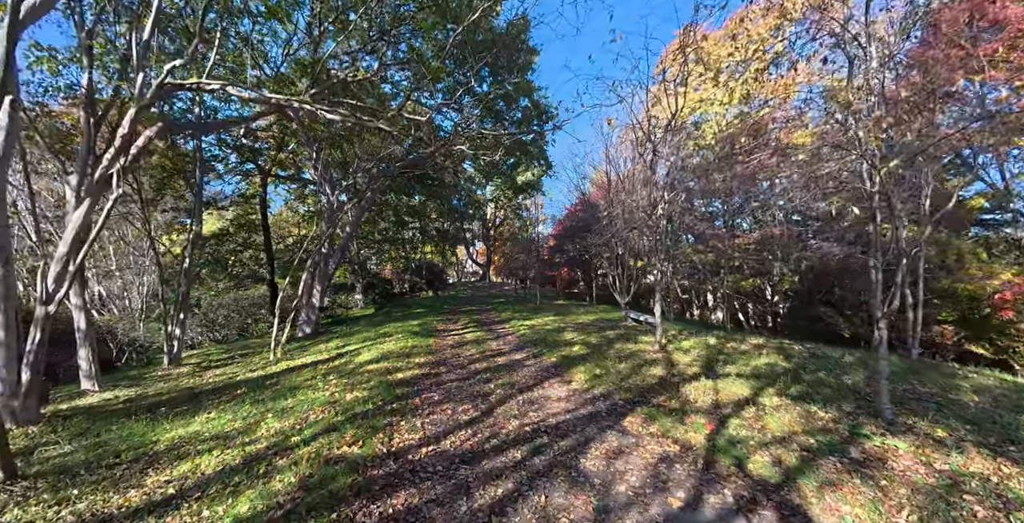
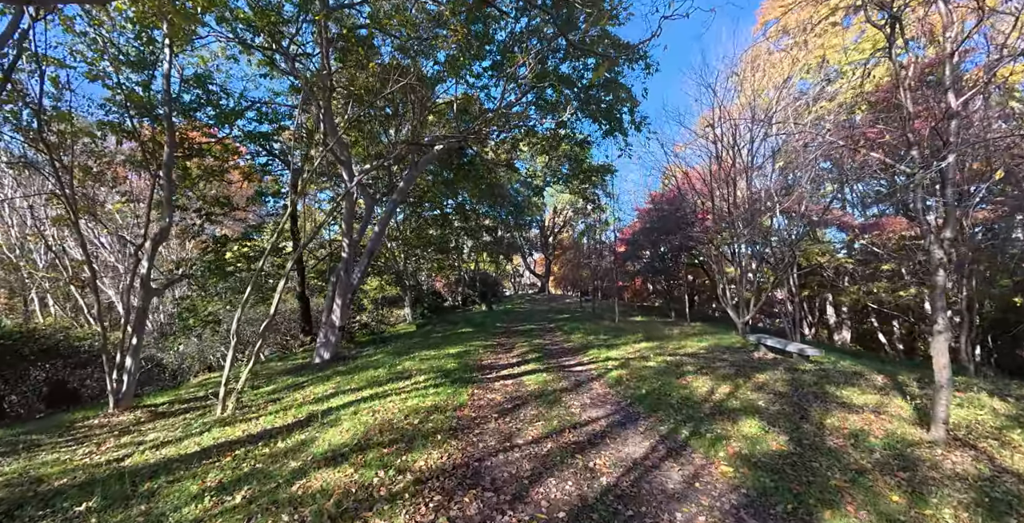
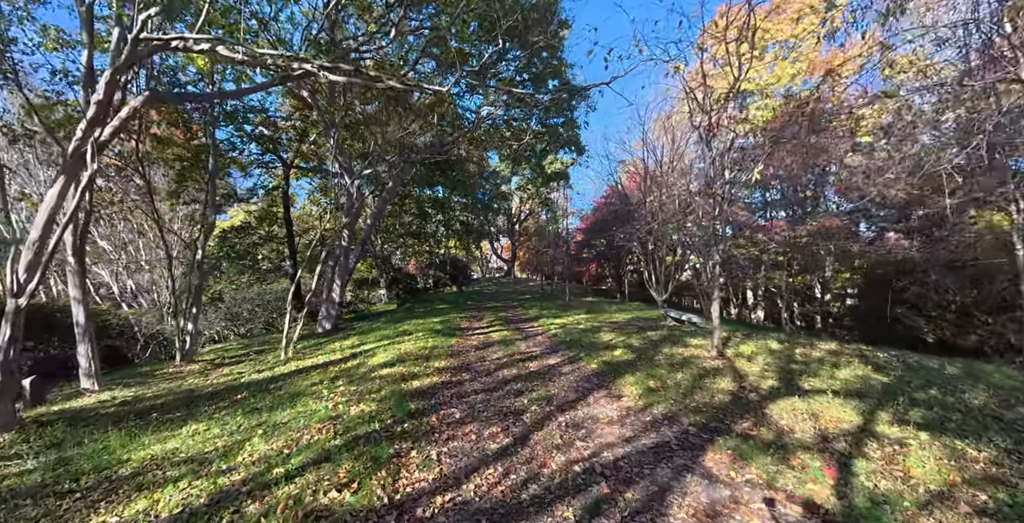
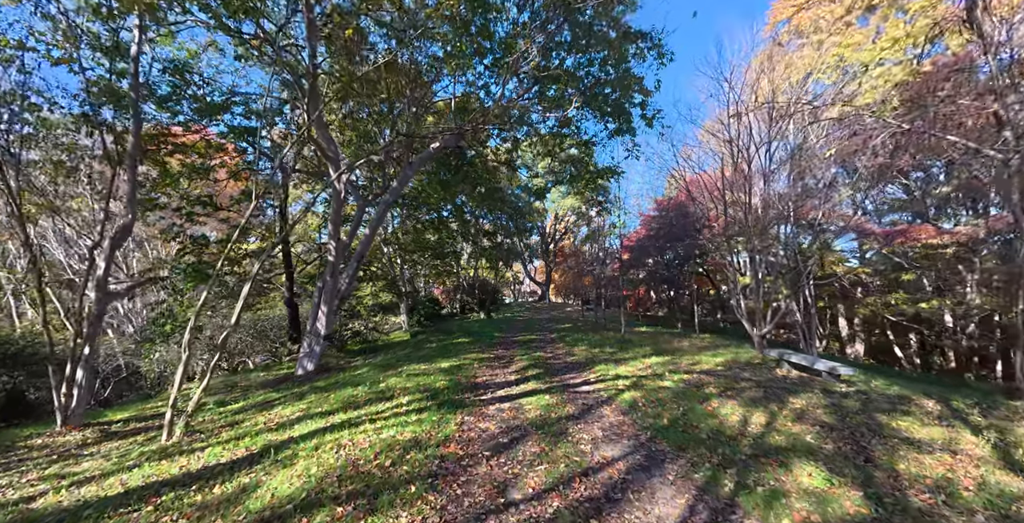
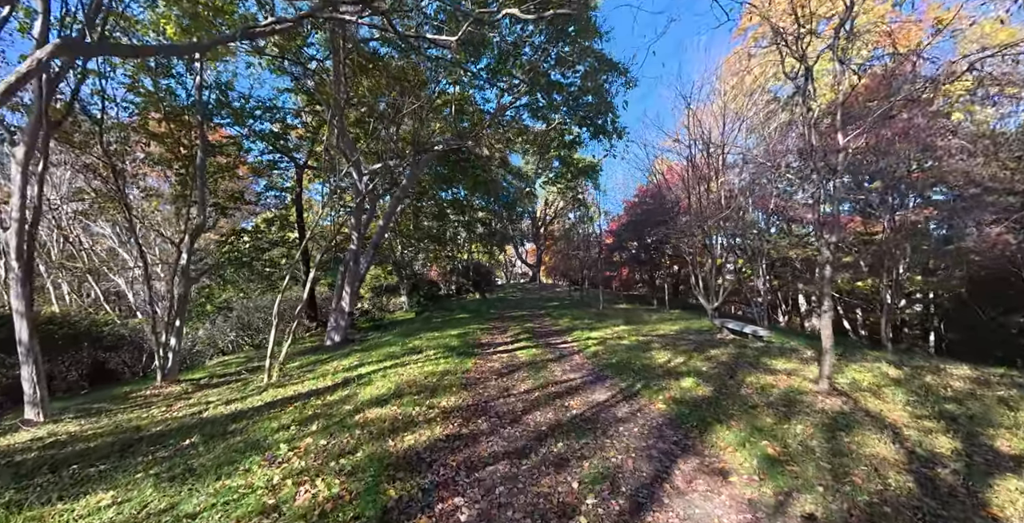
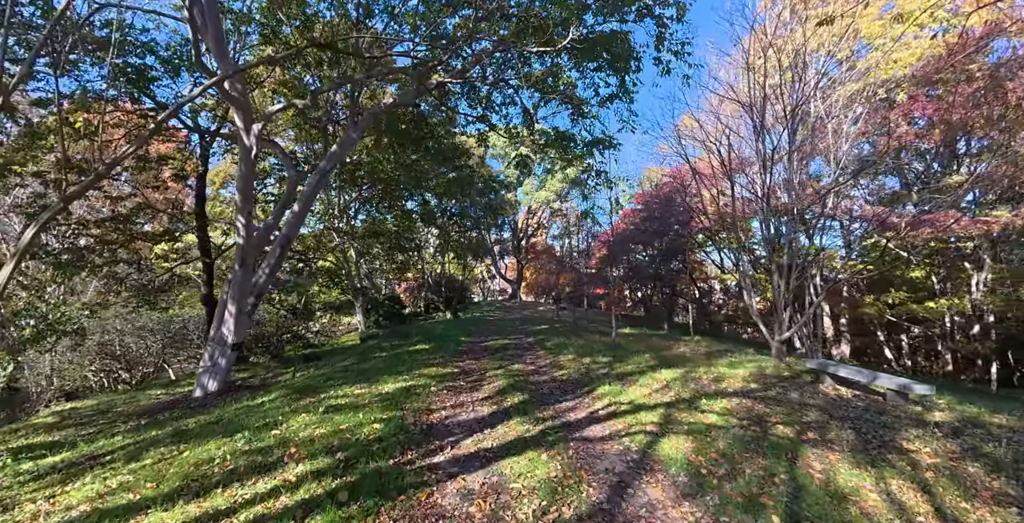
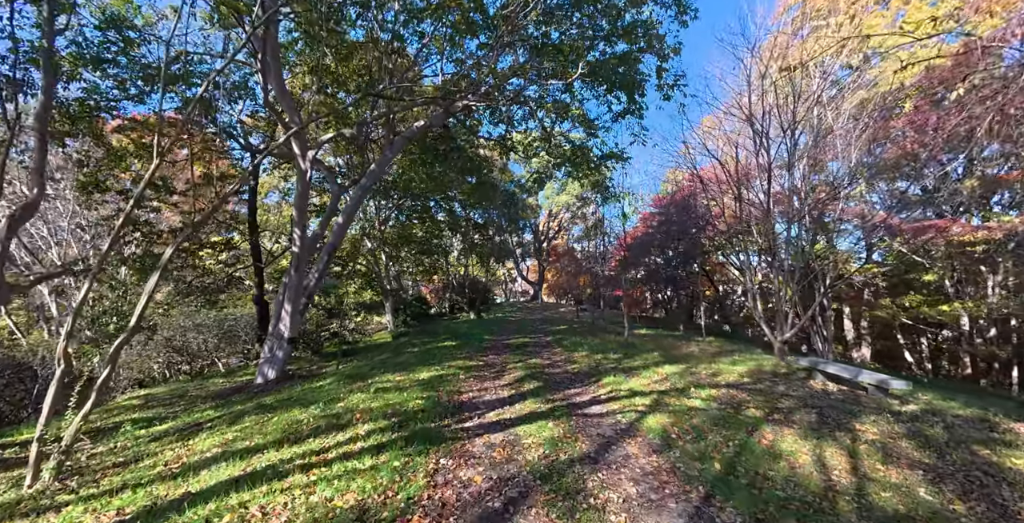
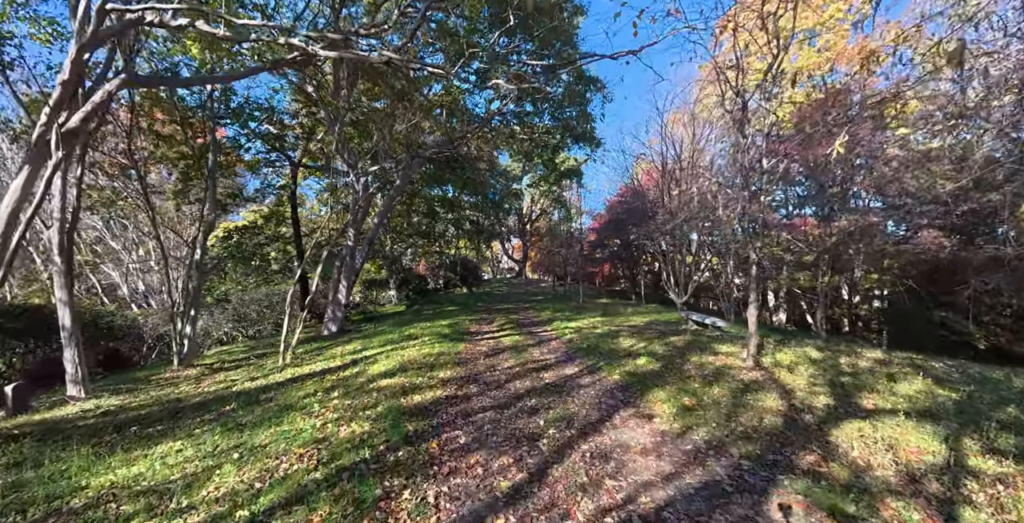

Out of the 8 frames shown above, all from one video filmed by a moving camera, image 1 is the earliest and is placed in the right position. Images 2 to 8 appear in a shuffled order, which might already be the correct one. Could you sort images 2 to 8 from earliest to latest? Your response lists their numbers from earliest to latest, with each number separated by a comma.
3, 8, 5, 2, 4, 7, 6
